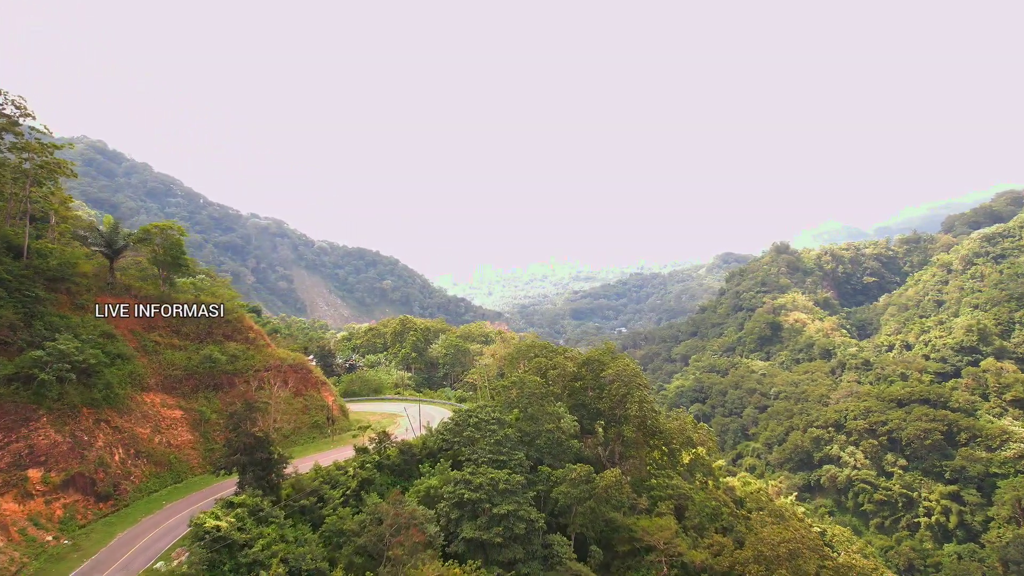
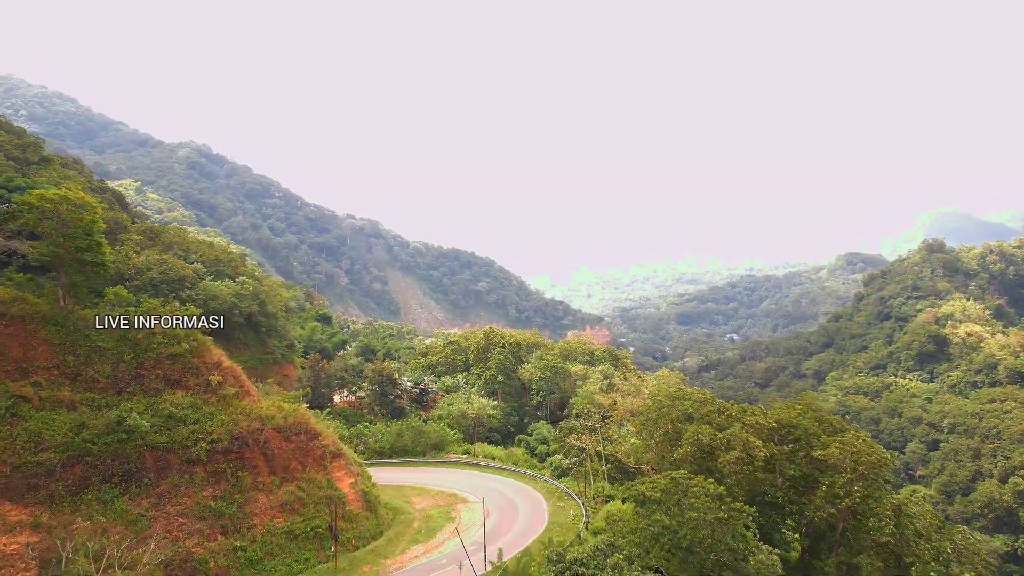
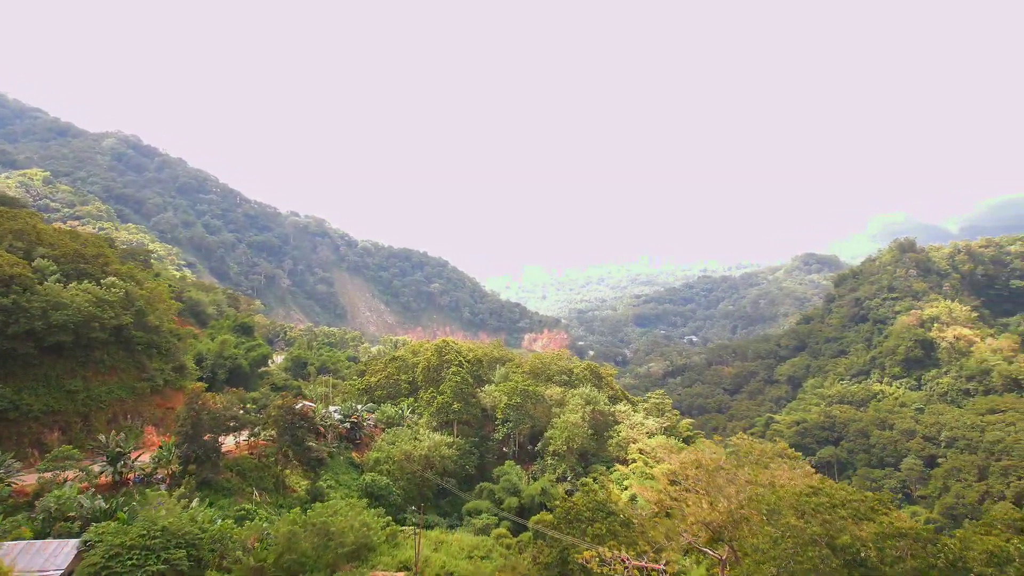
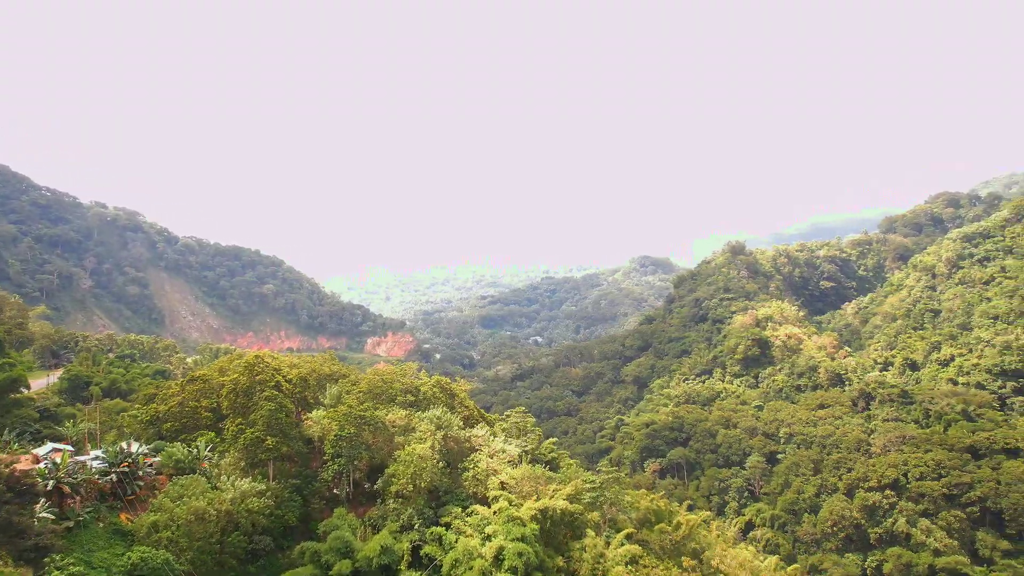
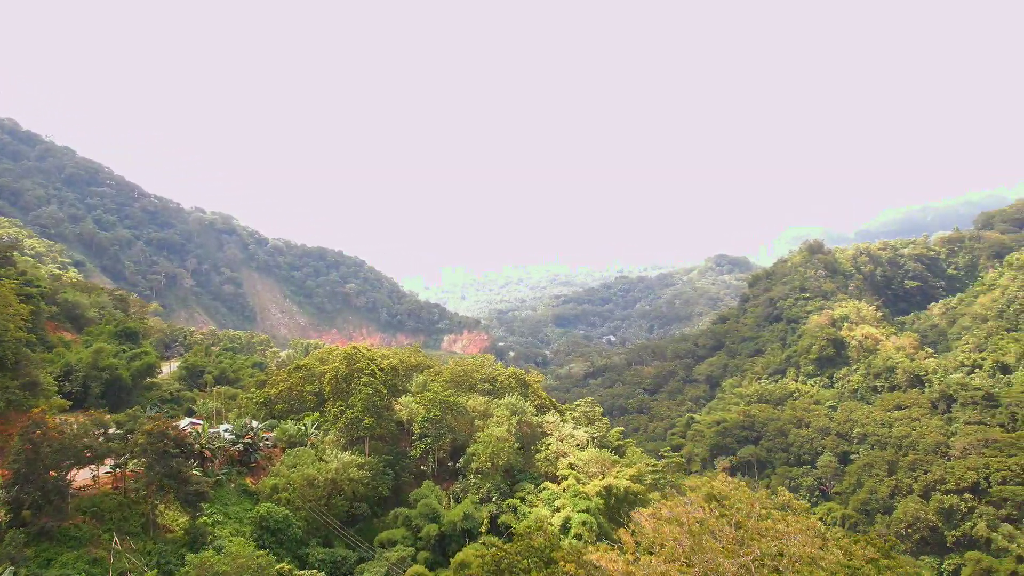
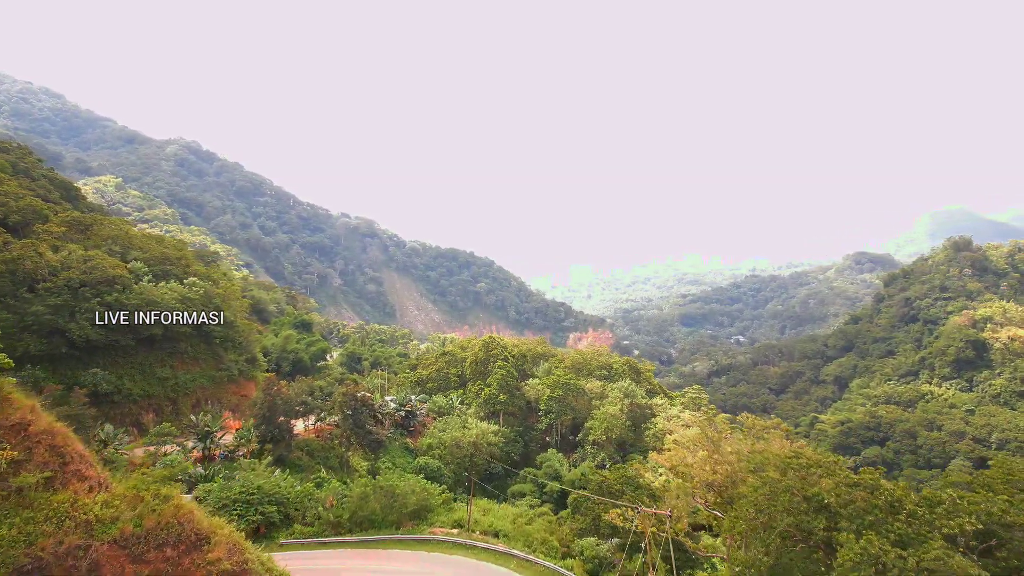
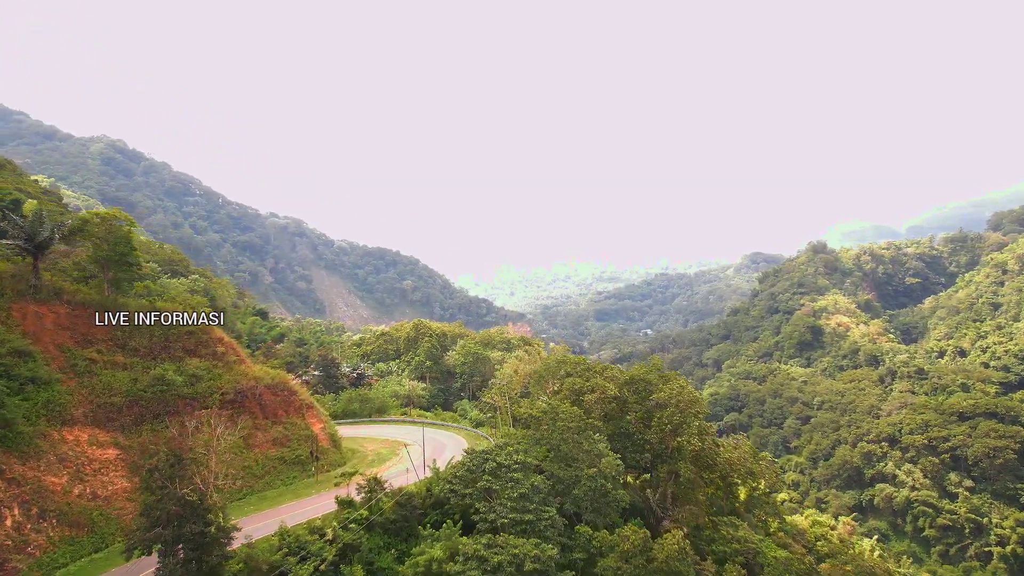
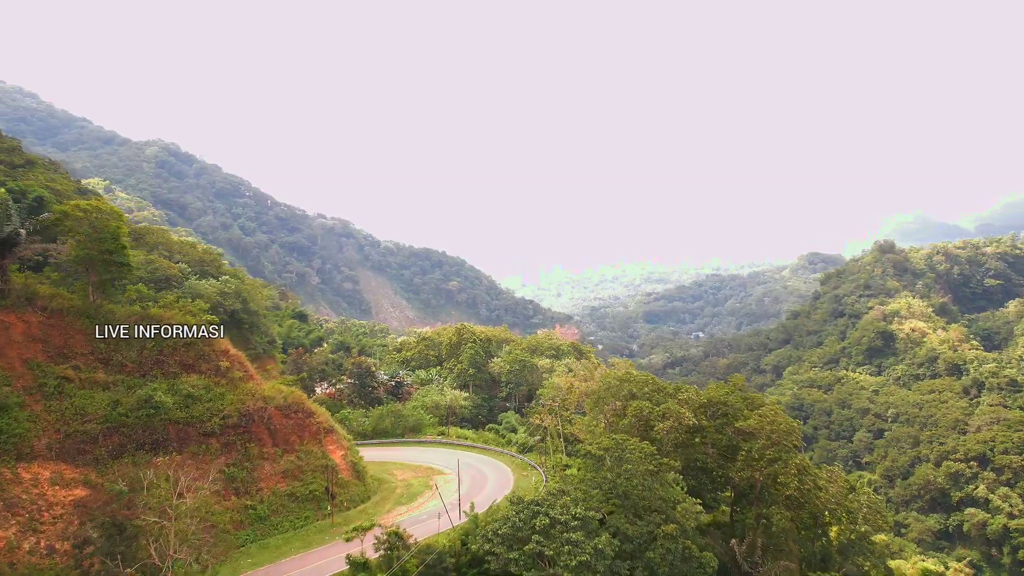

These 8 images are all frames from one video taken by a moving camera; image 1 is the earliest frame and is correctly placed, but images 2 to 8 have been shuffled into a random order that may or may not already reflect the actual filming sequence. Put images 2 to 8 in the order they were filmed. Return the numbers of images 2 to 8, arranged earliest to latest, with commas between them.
7, 8, 2, 6, 3, 5, 4
